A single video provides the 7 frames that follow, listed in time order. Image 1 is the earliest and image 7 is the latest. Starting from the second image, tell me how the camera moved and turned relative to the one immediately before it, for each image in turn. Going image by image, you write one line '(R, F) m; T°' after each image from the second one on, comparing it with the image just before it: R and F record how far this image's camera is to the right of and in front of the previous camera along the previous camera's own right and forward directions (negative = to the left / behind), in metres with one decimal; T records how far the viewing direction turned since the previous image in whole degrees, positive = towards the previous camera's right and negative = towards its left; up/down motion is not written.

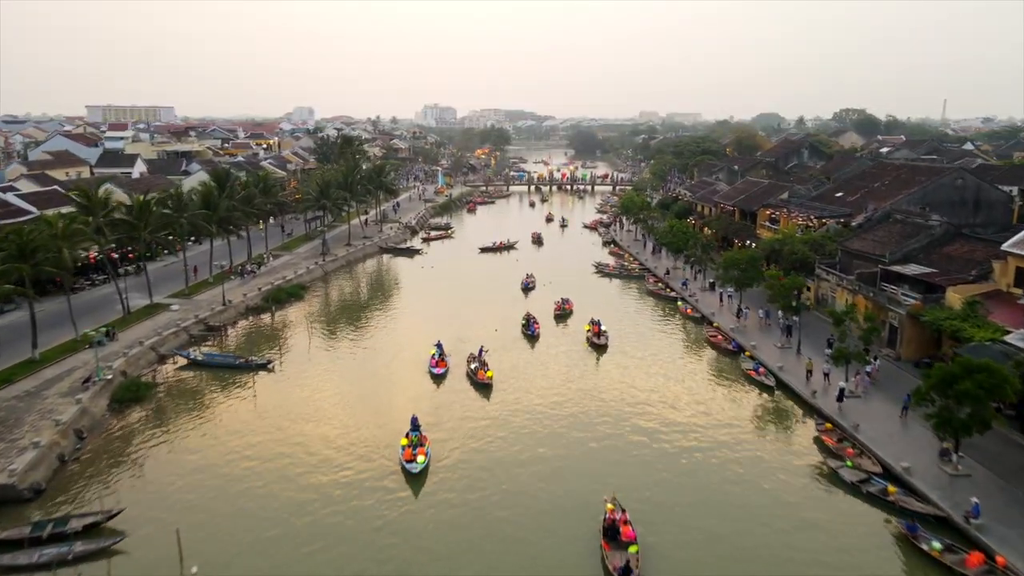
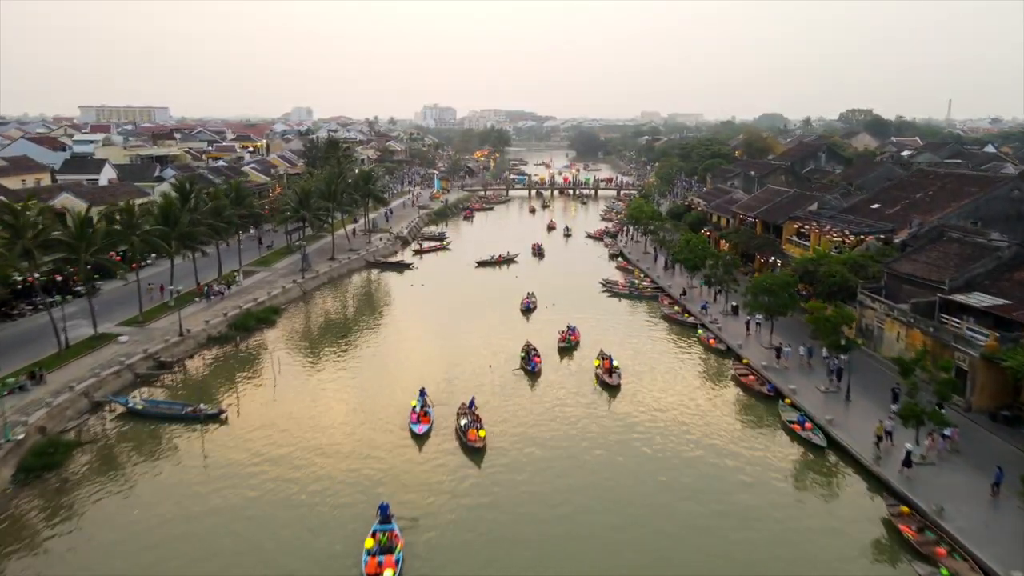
(+0.1, +5.1) m; 0°
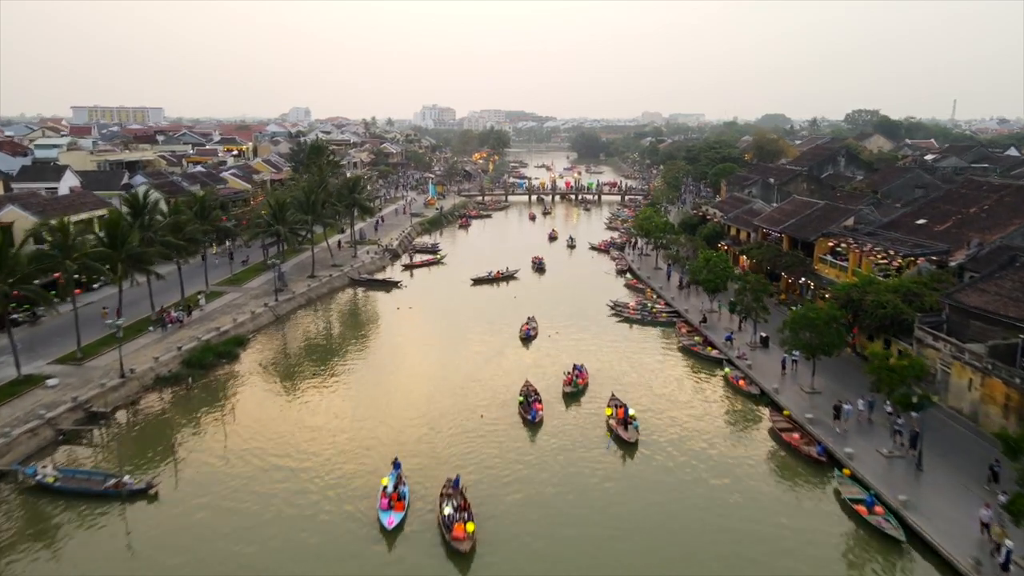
(+0.1, +5.1) m; 0°
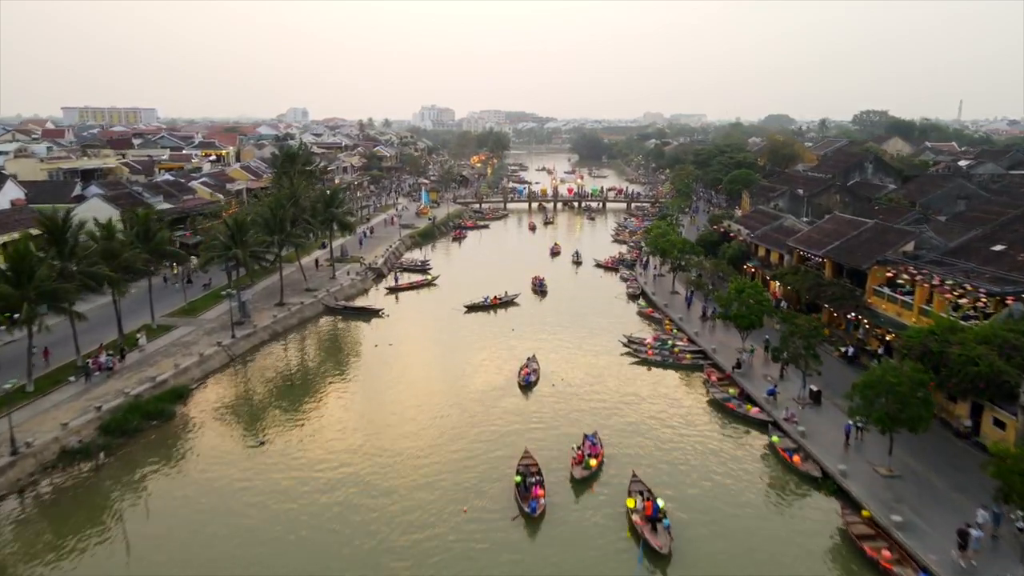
(+0.2, +6.4) m; 0°
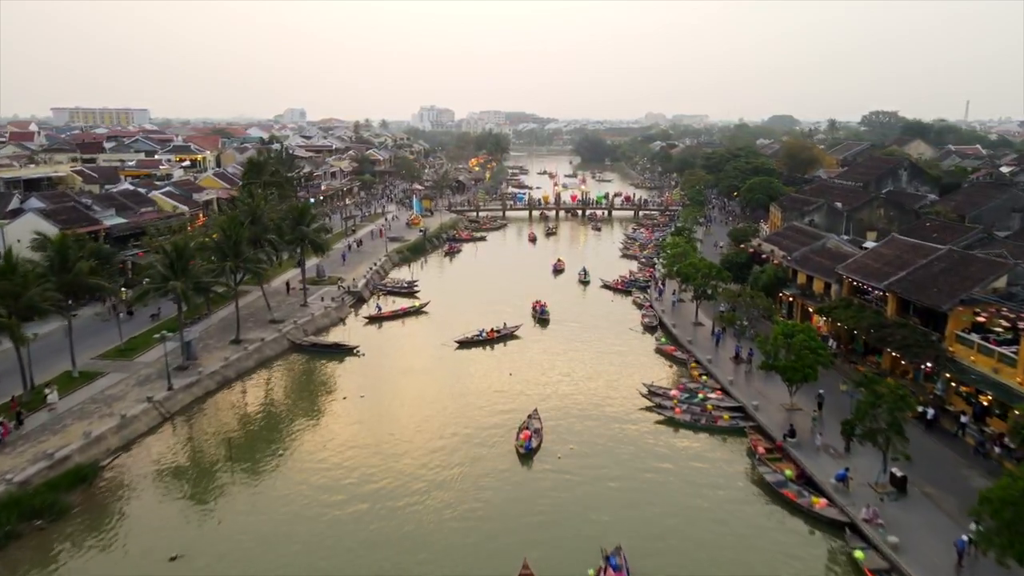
(+0.2, +6.6) m; 0°
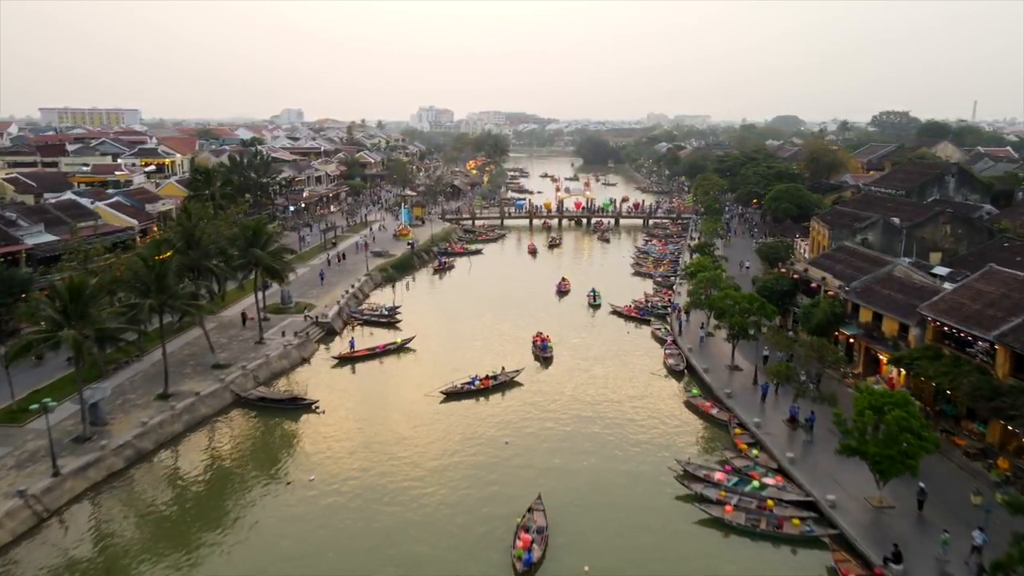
(+0.2, +7.3) m; 0°
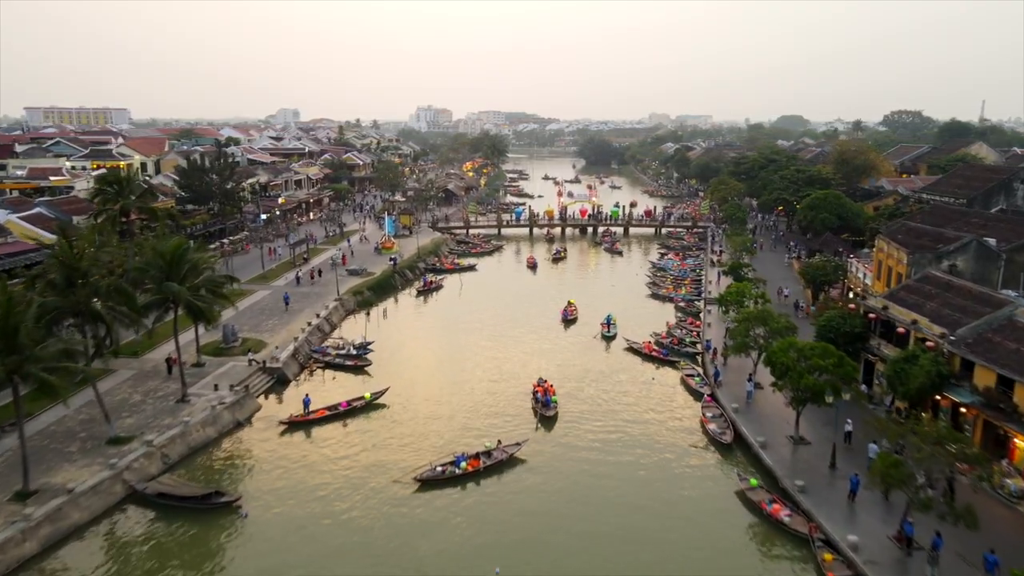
(+0.2, +8.2) m; 0°
